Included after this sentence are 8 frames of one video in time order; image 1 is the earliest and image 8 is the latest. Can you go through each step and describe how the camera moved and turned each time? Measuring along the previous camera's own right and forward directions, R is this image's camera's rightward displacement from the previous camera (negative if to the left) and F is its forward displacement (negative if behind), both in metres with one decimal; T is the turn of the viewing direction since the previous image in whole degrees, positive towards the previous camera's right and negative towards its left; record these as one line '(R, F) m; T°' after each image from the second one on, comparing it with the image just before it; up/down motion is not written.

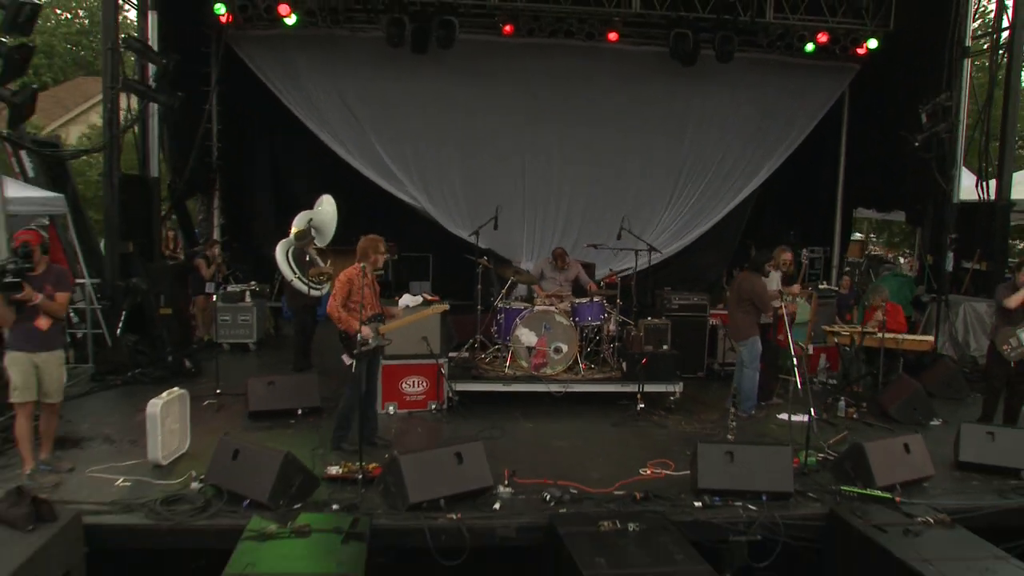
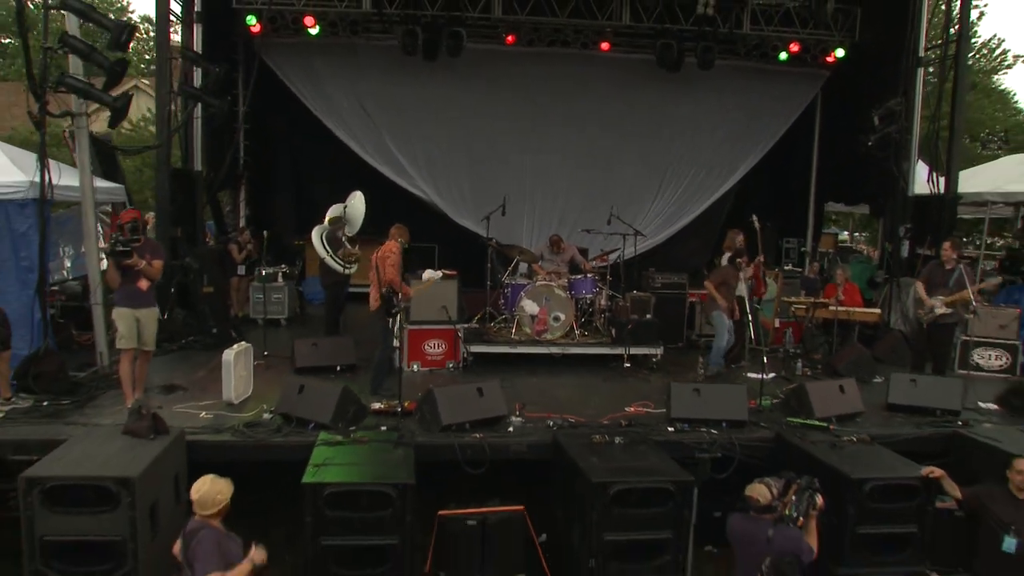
(-0.1, -1.0) m; 0°
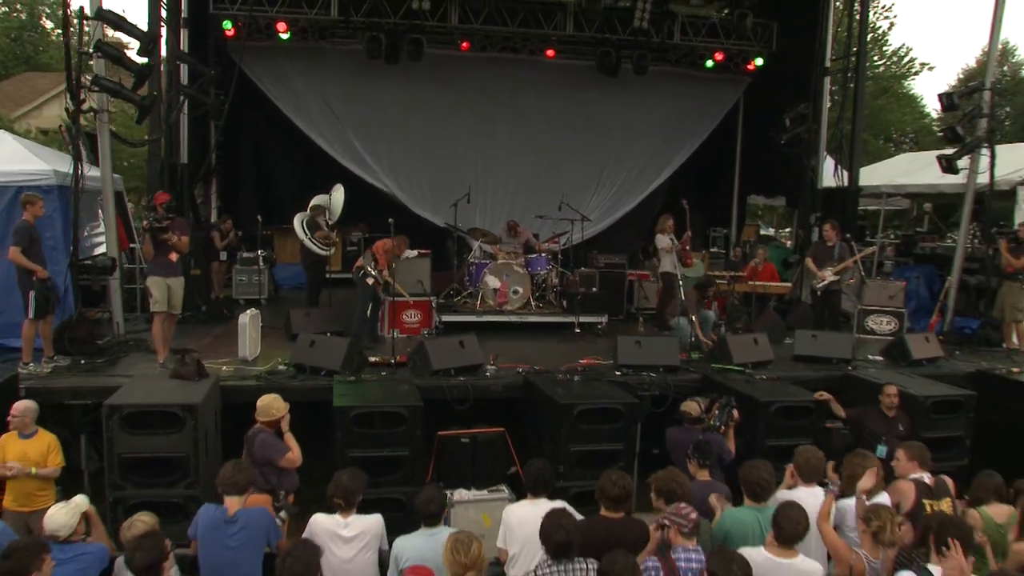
(-0.3, -1.1) m; +4°
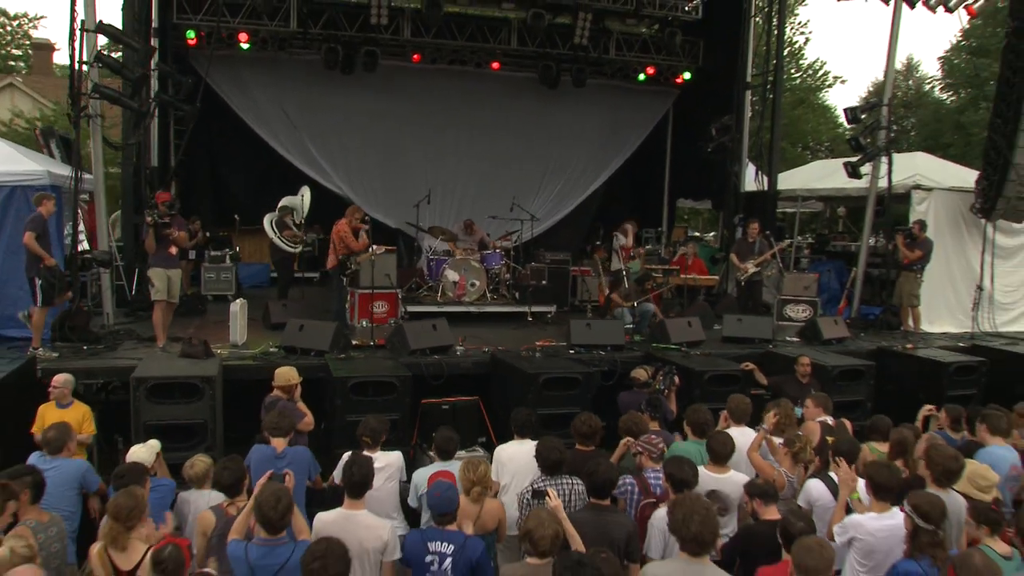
(-0.3, -0.8) m; +5°
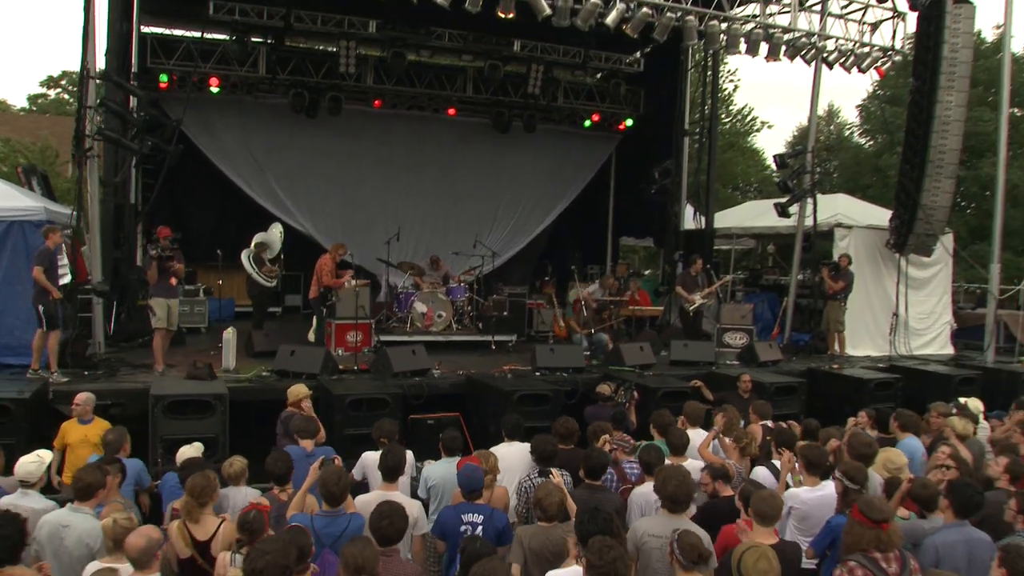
(-0.3, -0.7) m; +4°
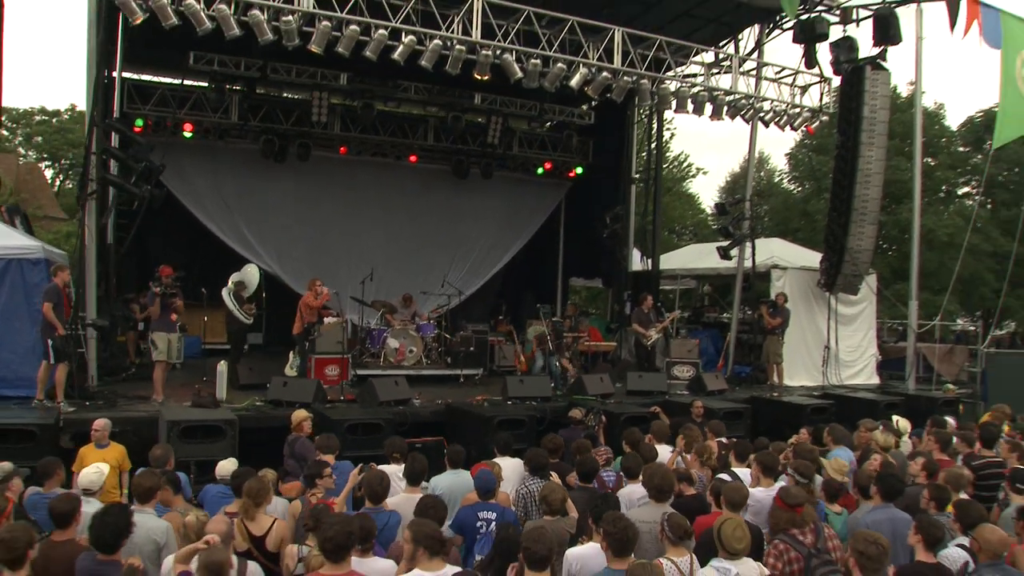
(-0.4, -0.7) m; +4°
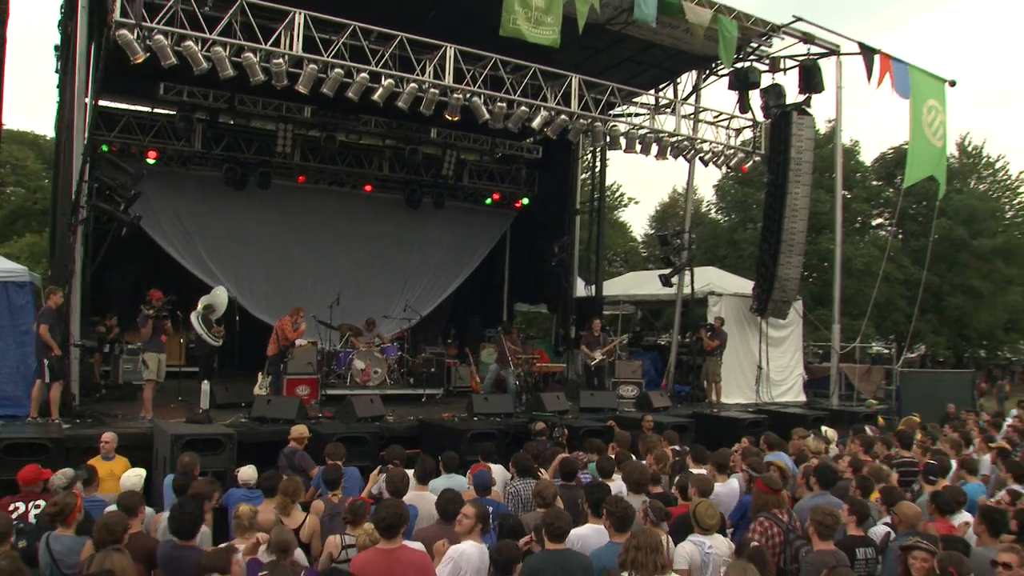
(-0.4, -0.7) m; +5°
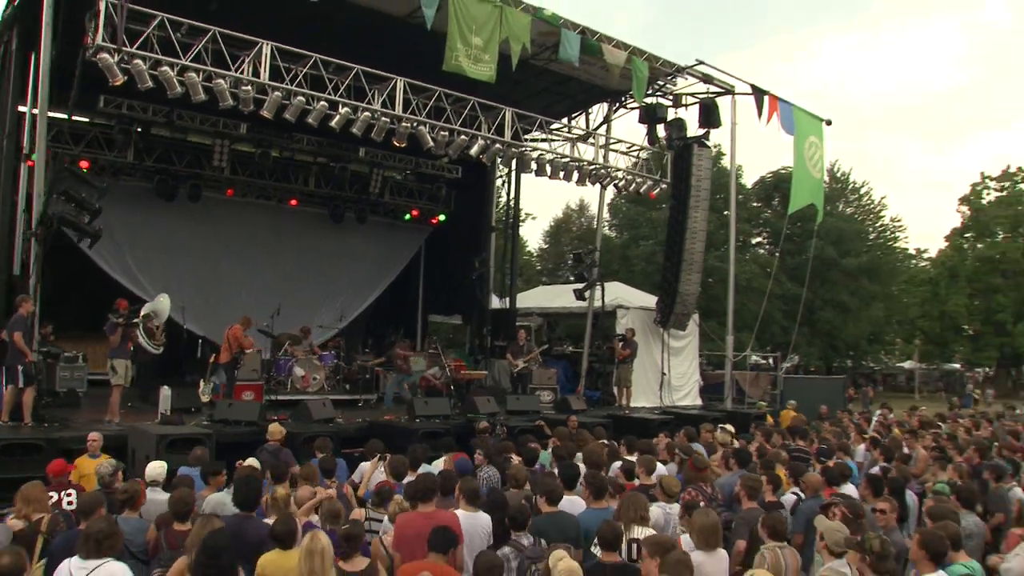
(-0.6, -0.9) m; +7°
